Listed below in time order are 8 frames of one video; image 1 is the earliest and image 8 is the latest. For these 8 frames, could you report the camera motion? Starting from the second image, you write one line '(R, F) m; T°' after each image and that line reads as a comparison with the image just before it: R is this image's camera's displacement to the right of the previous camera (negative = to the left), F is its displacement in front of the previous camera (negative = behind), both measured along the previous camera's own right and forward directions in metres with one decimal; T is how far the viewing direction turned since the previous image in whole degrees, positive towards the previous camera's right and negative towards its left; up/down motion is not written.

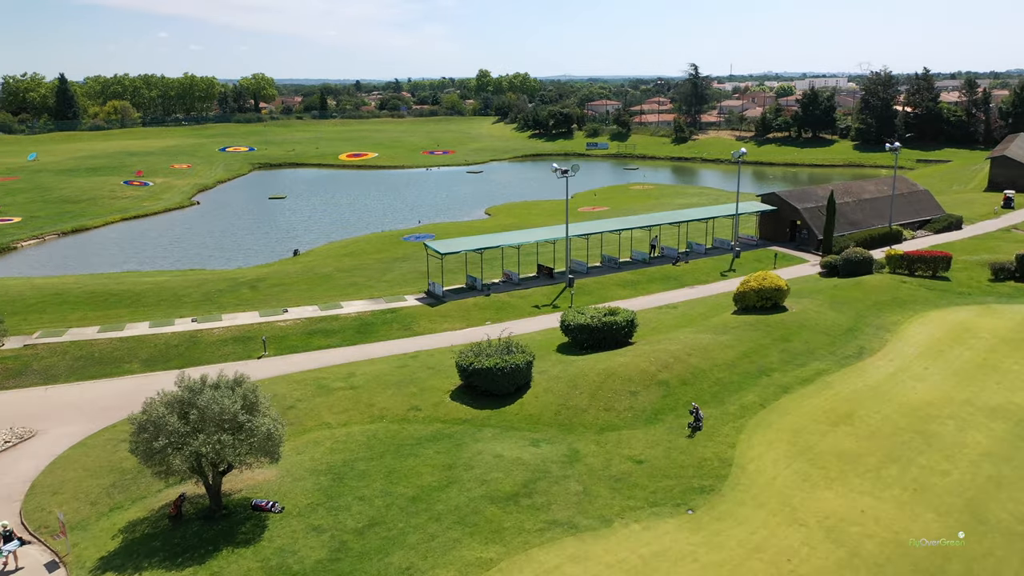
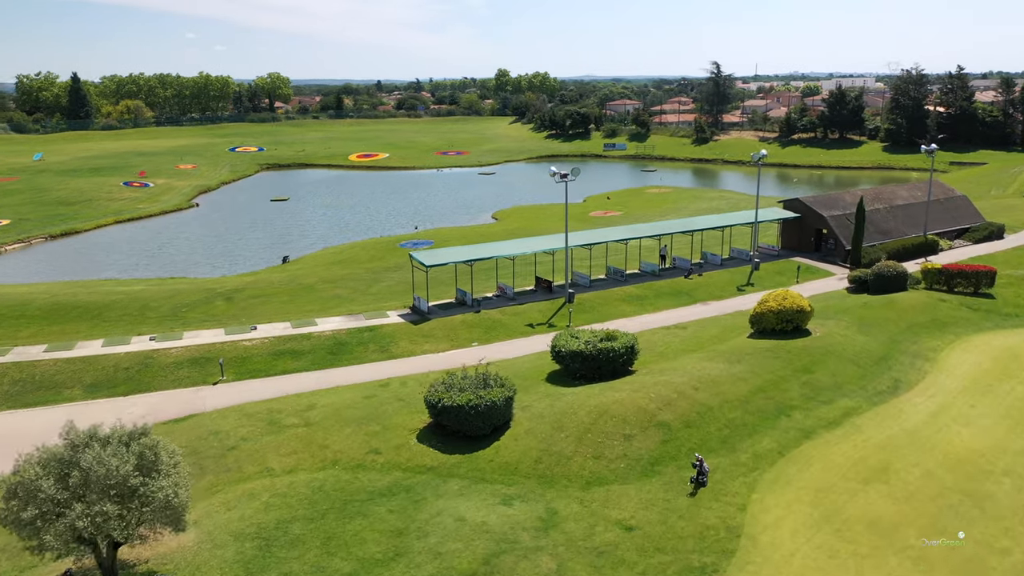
(+1.4, +4.1) m; -2°
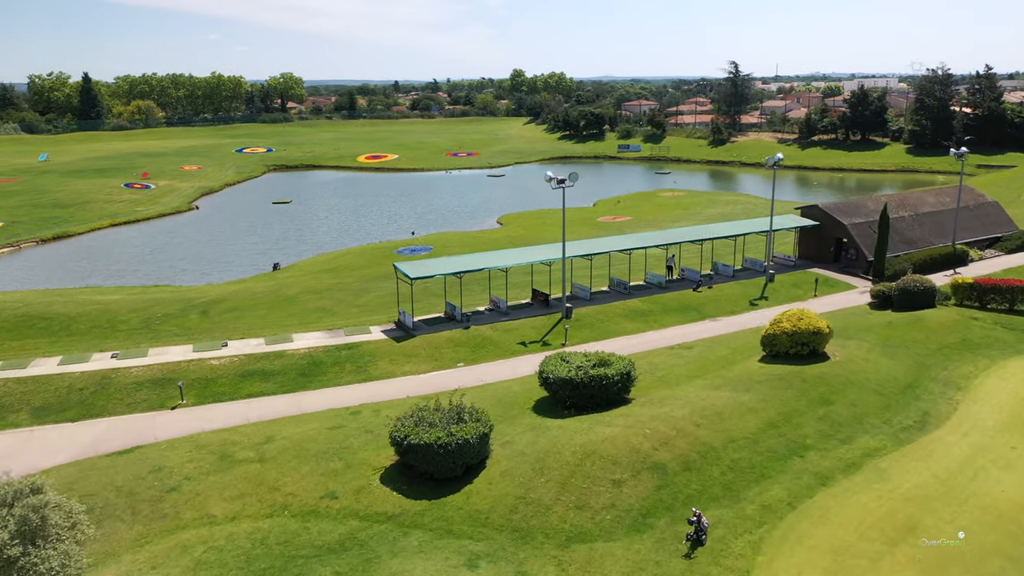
(+1.1, +2.9) m; -1°
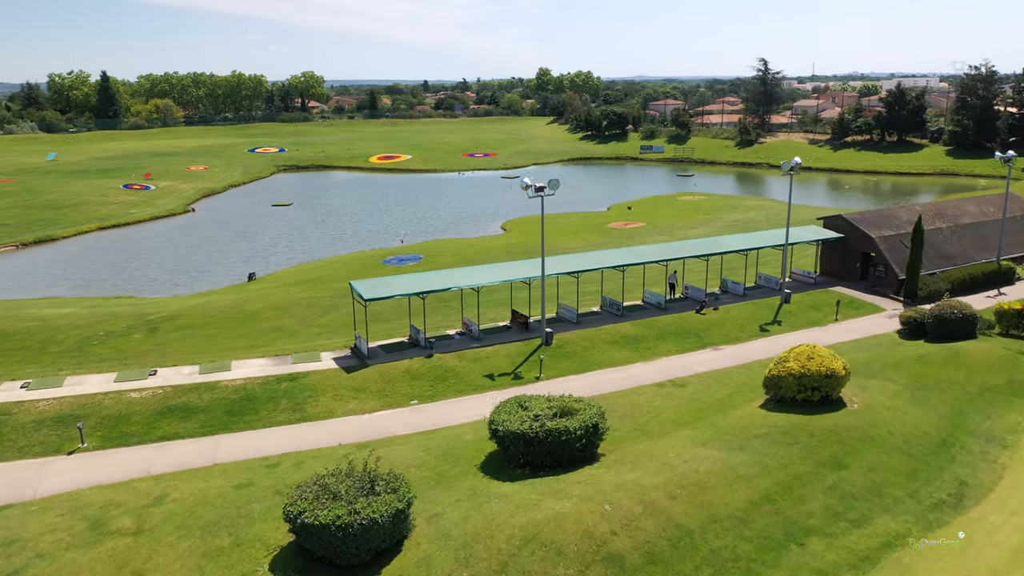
(+2.4, +4.7) m; -2°
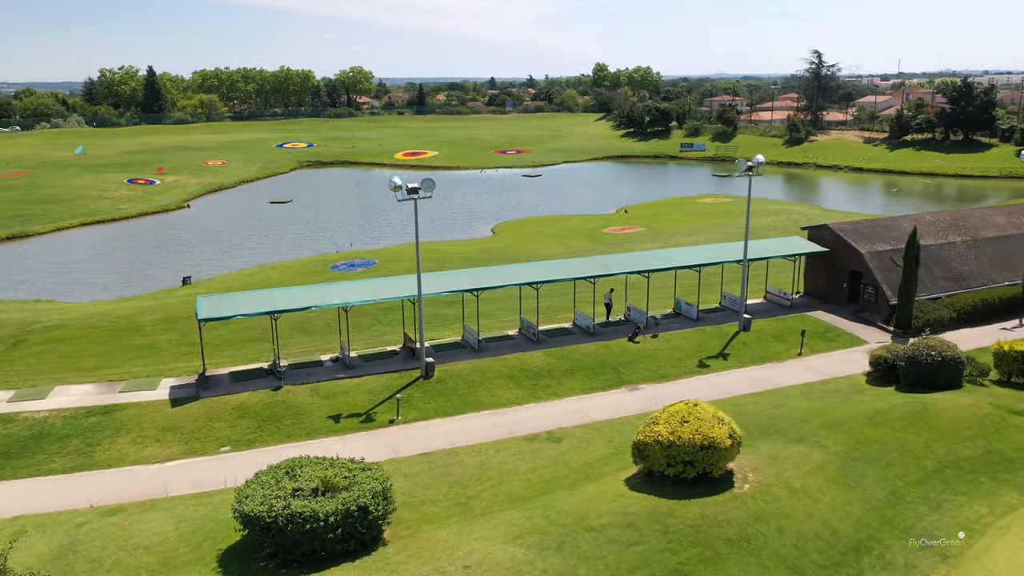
(+6.6, +5.9) m; -5°
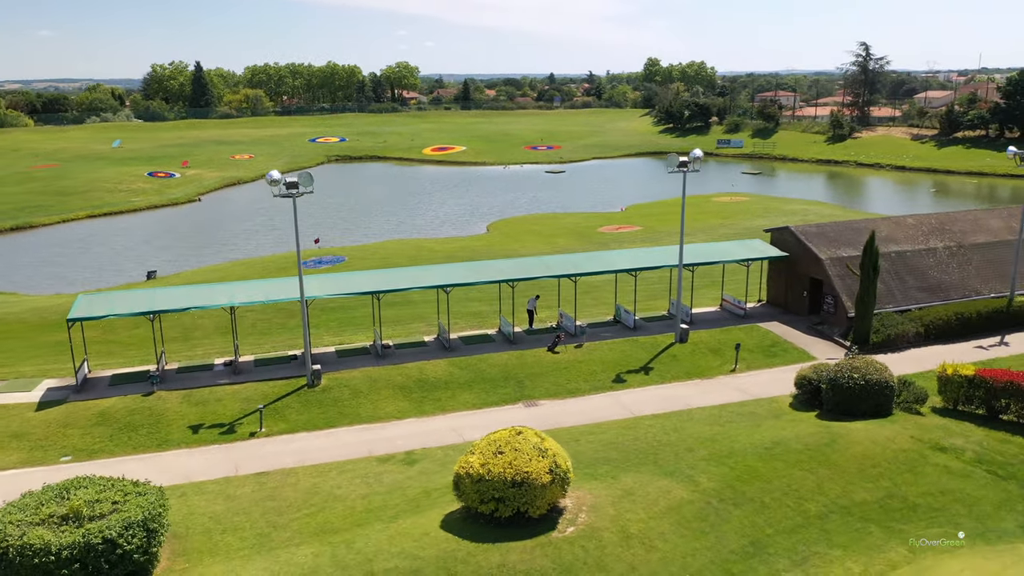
(+5.3, +2.4) m; -4°
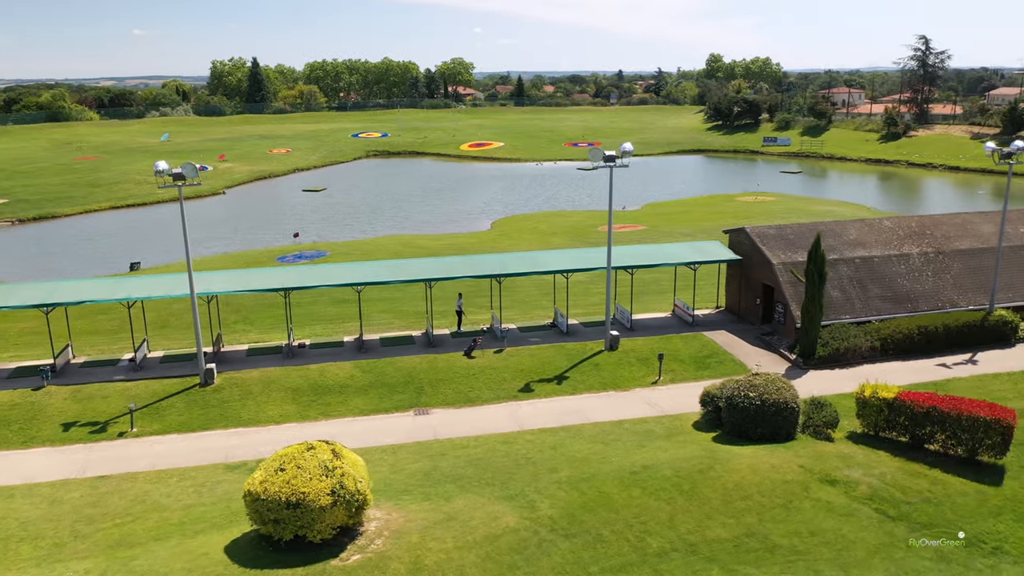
(+5.0, +1.8) m; -5°
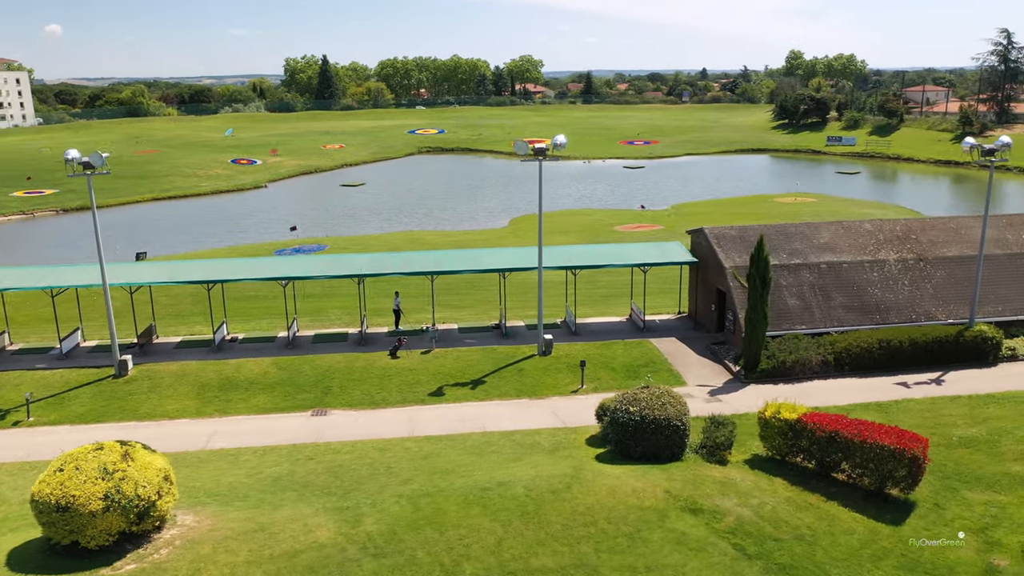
(+4.8, +1.5) m; -6°
